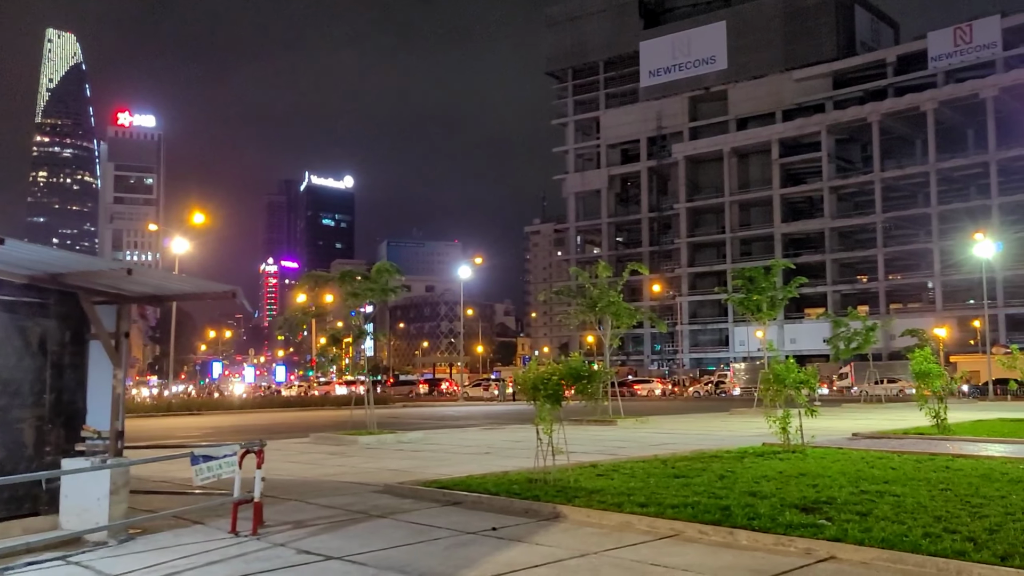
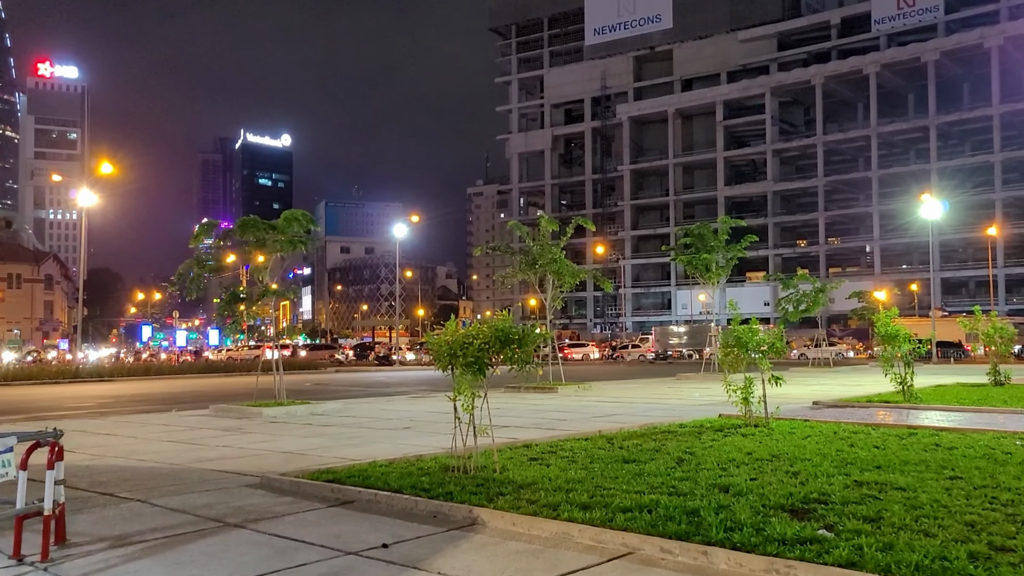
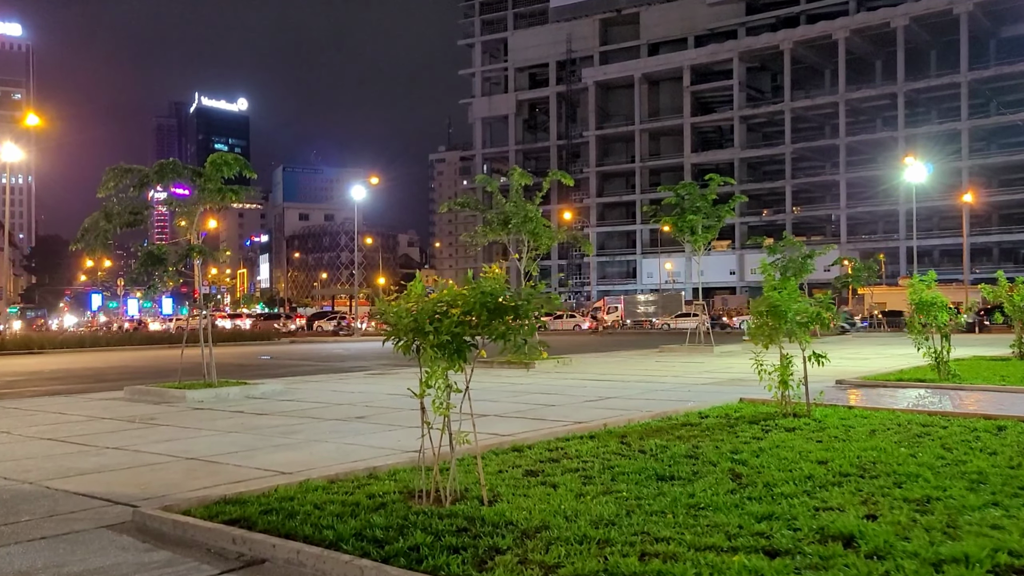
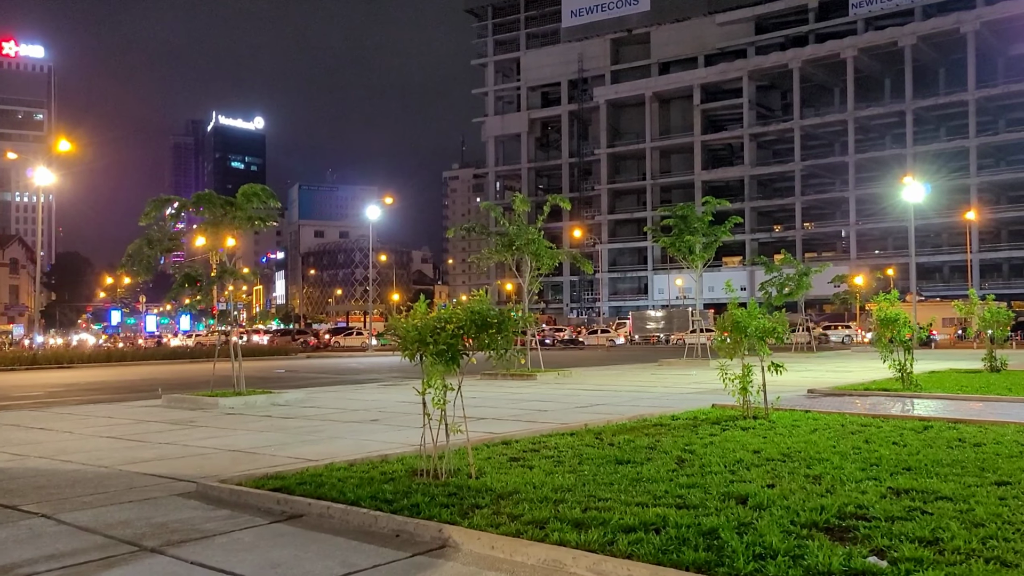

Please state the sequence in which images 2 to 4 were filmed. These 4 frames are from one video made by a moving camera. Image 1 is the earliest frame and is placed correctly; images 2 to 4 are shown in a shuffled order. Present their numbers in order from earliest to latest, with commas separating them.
2, 4, 3
